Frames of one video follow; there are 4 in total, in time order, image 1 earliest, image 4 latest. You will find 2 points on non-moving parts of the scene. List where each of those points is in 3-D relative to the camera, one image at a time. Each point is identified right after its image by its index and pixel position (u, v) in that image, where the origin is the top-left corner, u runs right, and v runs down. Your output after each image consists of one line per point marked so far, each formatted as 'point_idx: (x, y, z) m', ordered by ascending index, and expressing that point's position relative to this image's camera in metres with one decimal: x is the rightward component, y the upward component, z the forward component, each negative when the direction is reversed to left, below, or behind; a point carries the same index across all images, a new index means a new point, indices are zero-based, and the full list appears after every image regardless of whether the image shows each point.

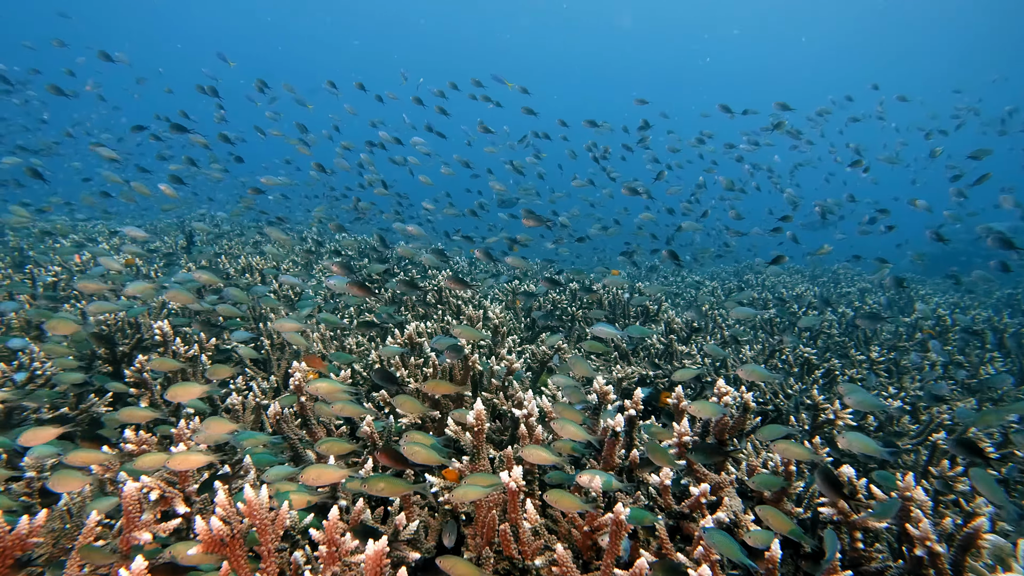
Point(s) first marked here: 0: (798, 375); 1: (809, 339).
0: (+5.7, -1.7, +8.5) m
1: (+7.9, -1.3, +11.2) m
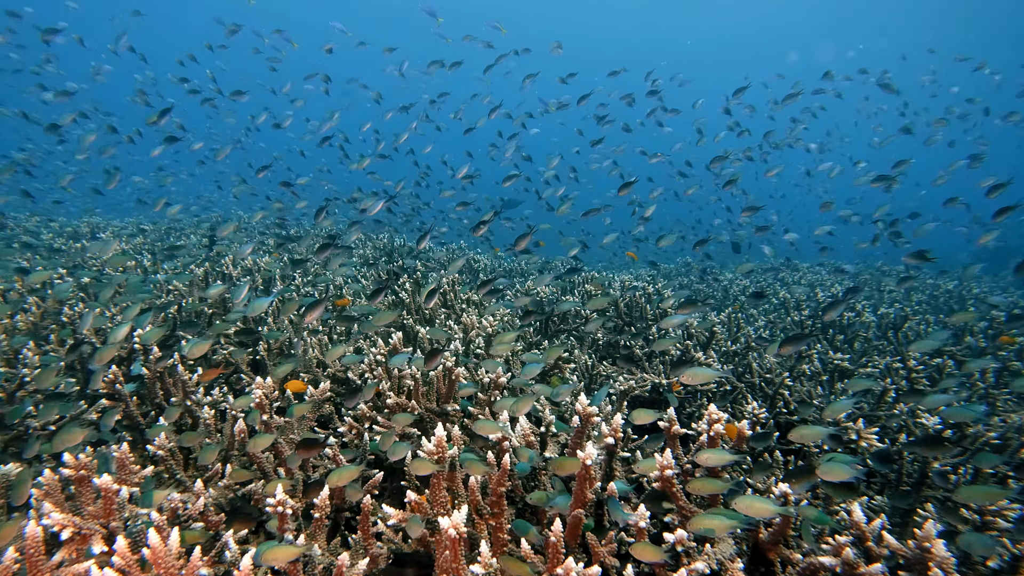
0: (+5.8, -1.8, +7.8) m
1: (+8.2, -1.3, +10.4) m
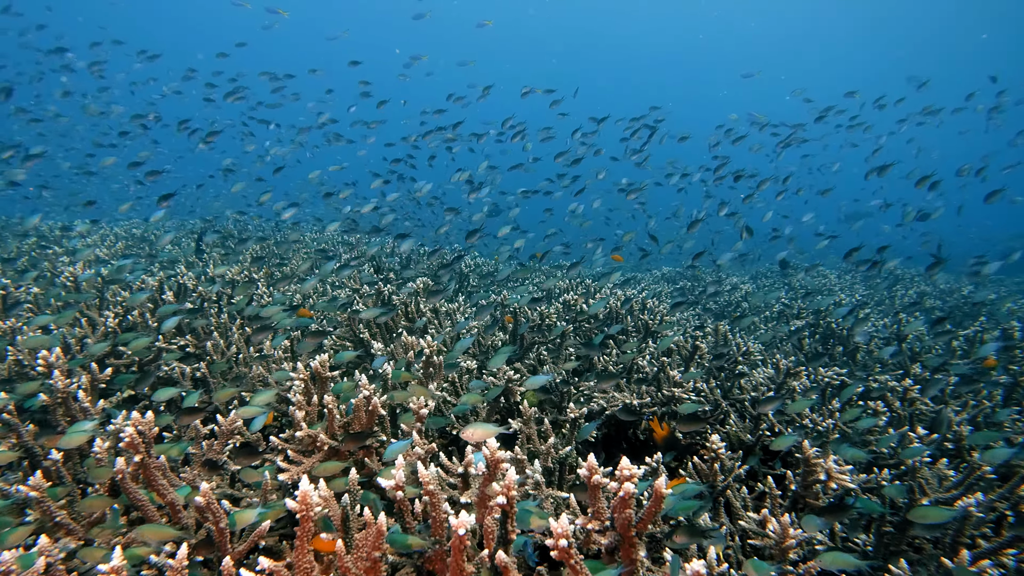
0: (+5.2, -2.0, +7.3) m
1: (+7.7, -1.6, +9.9) m
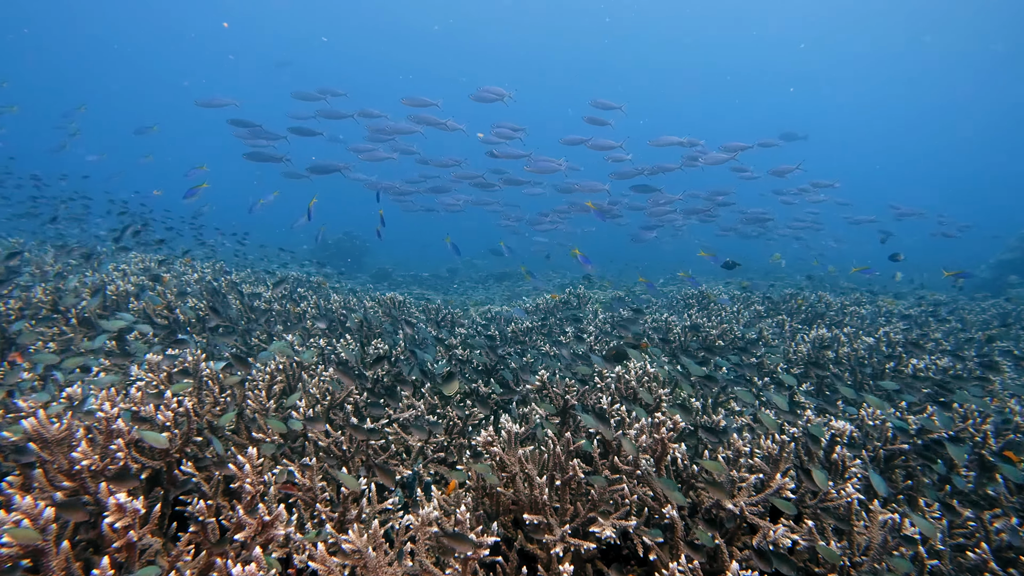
0: (+3.7, -2.8, +6.7) m
1: (+6.3, -2.4, +9.1) m
